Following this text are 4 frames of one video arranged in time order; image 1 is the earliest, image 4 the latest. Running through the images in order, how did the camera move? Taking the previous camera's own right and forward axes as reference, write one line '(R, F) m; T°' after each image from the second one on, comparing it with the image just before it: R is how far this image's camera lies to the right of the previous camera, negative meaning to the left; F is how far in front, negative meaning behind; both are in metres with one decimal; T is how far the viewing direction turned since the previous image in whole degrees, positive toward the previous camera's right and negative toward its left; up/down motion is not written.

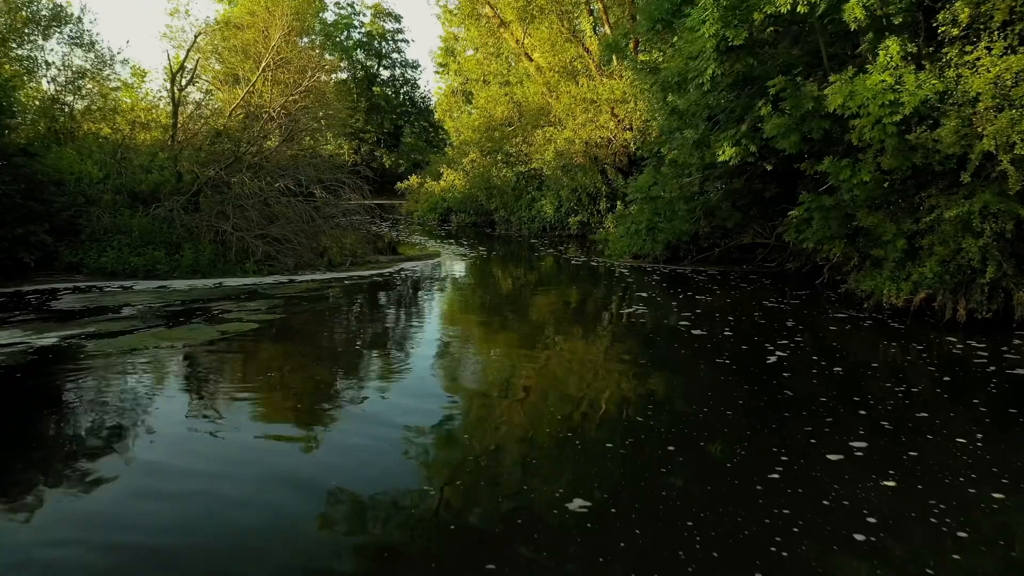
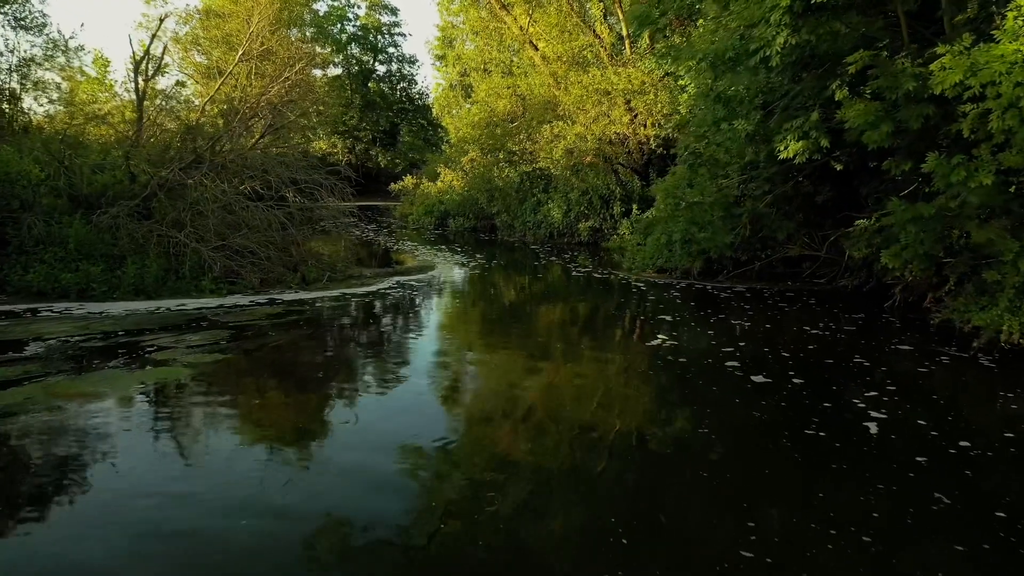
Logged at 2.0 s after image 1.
(-0.1, +2.2) m; 0°
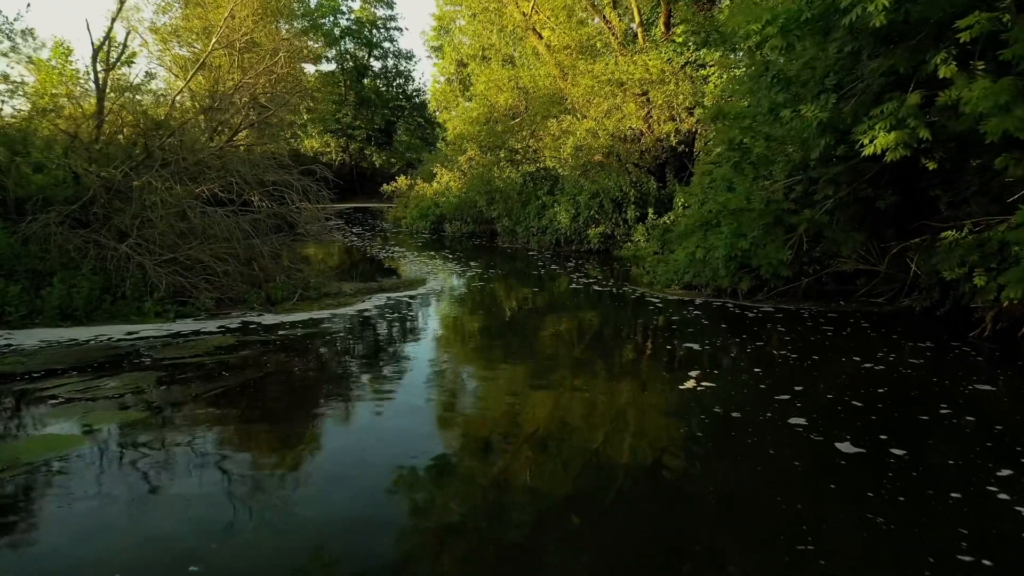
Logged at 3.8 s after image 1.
(-0.1, +1.9) m; 0°
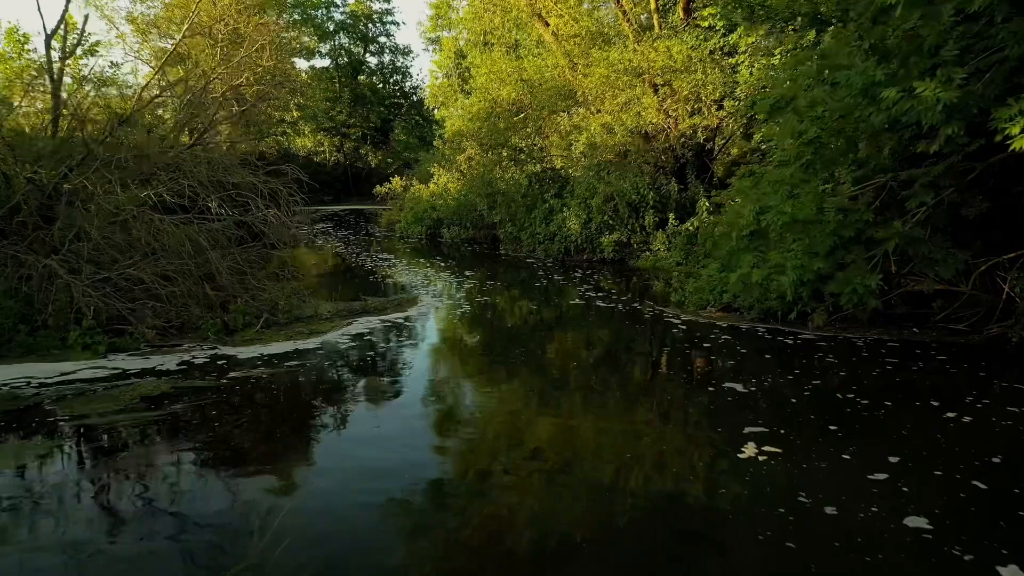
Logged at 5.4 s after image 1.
(-0.1, +1.8) m; 0°
